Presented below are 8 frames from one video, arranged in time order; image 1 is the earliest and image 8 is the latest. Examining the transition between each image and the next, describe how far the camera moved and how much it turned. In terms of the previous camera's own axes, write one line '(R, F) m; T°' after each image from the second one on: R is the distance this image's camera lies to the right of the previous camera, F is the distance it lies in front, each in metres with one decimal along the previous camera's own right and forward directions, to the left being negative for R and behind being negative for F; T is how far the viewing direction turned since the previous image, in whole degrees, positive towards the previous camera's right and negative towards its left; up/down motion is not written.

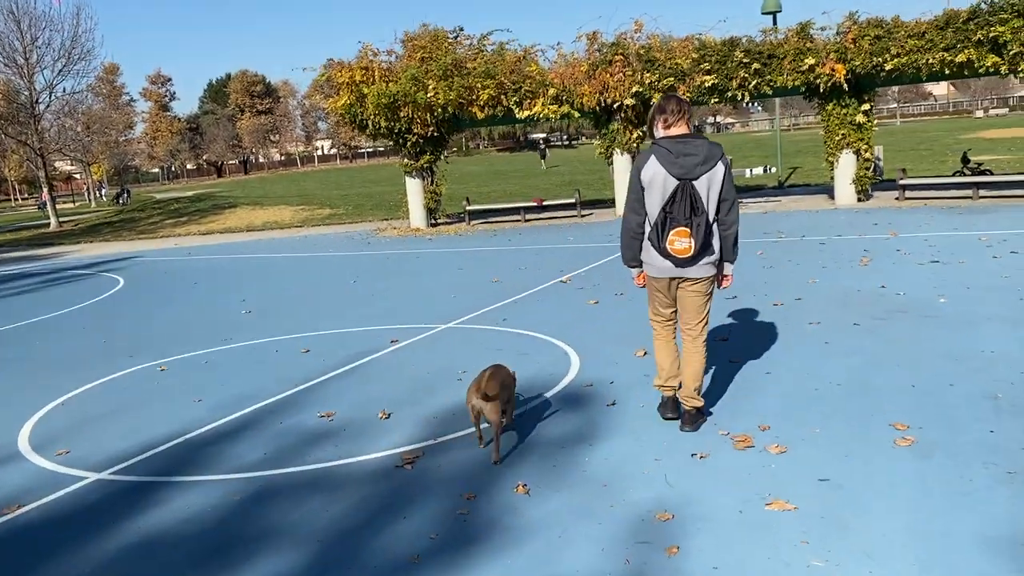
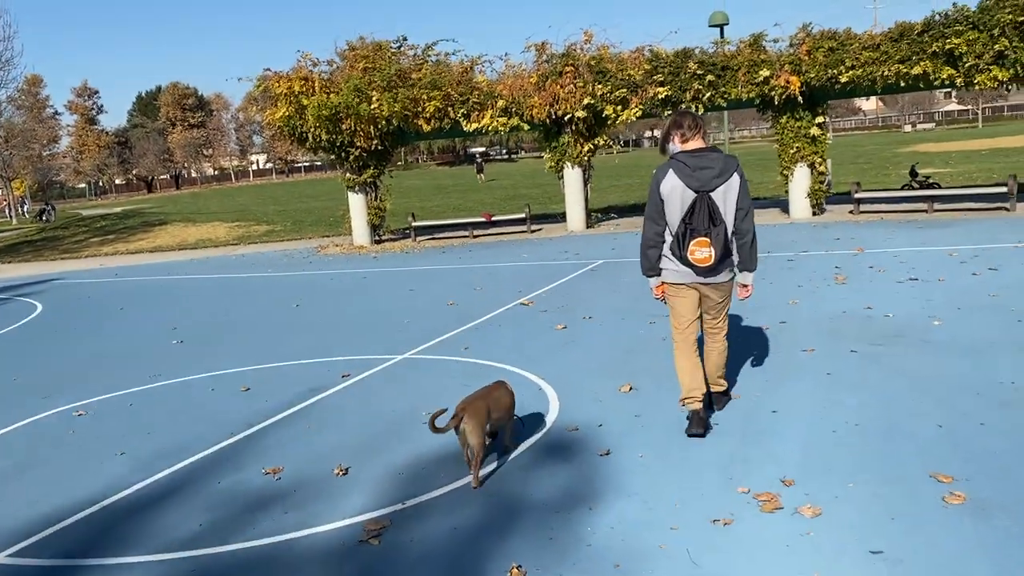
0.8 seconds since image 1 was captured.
(-0.2, +0.8) m; +4°
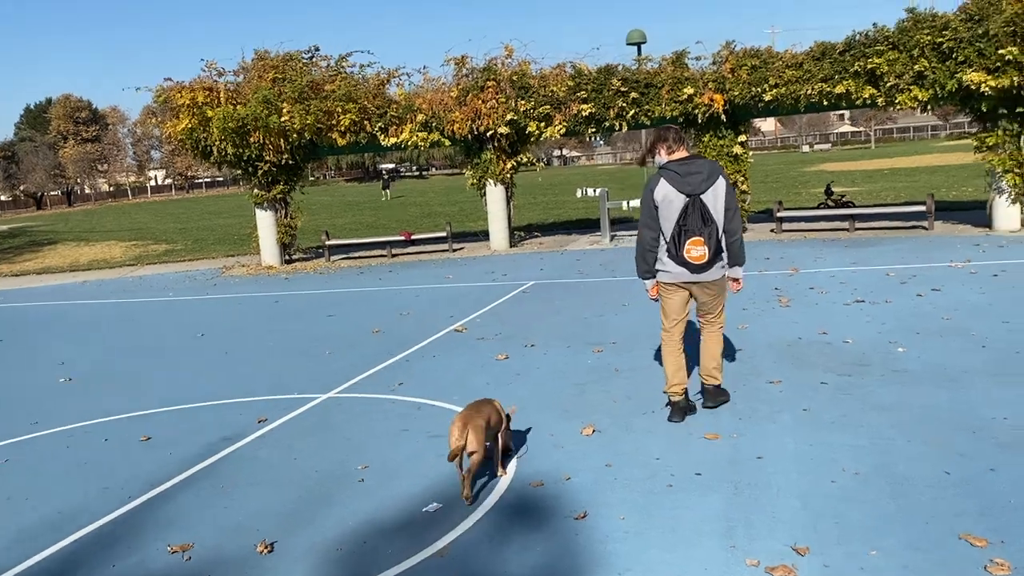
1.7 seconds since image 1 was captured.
(-0.2, +0.8) m; +6°
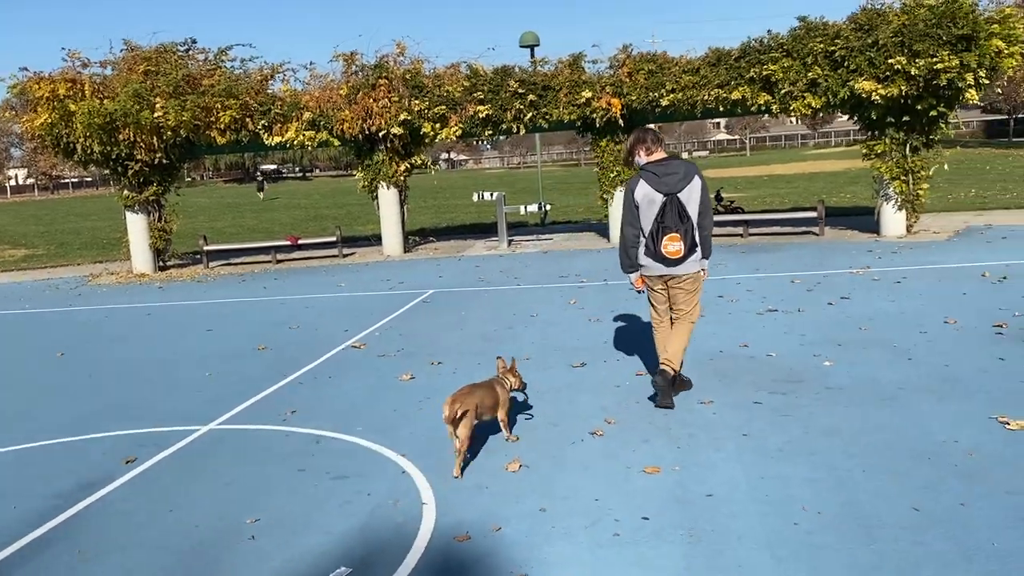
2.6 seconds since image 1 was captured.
(-0.2, +0.7) m; +7°
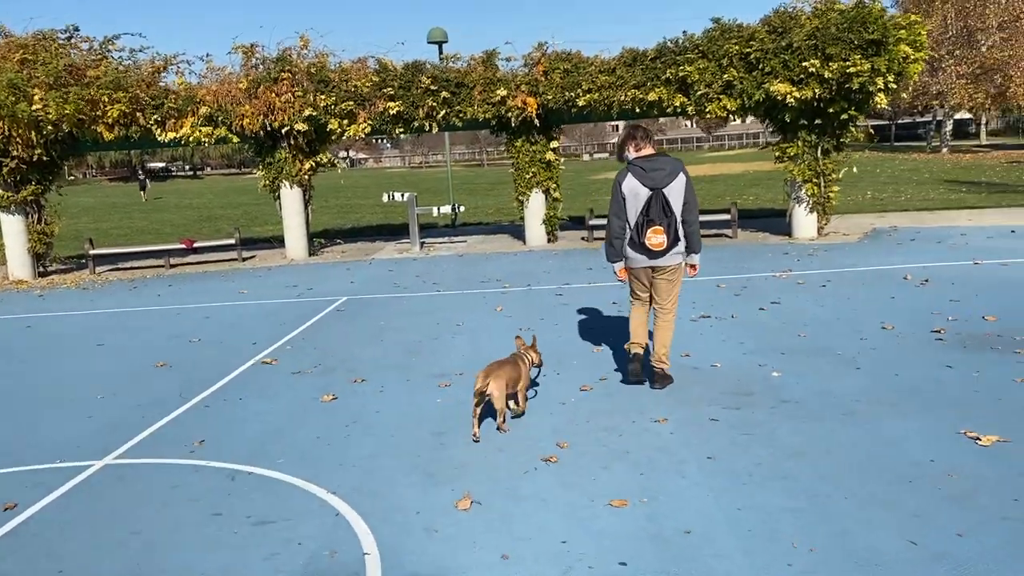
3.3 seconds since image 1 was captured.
(-0.2, +0.6) m; +6°
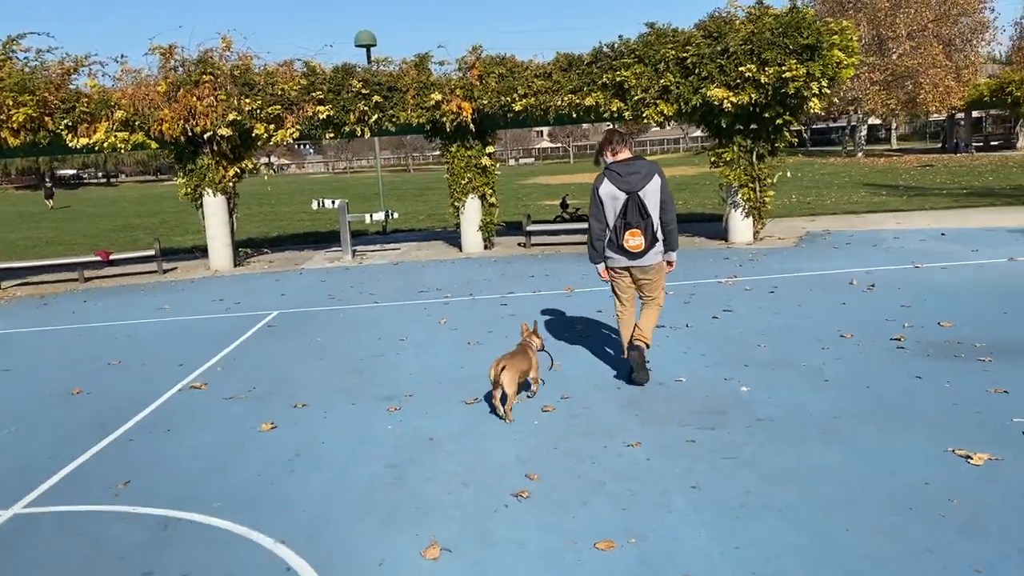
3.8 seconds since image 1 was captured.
(-0.2, +0.4) m; +5°
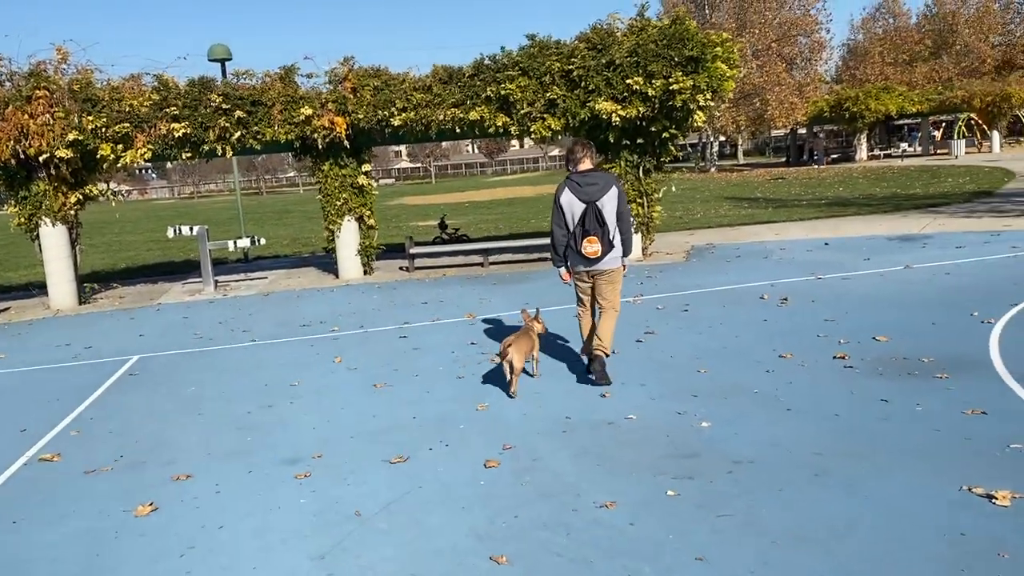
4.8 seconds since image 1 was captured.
(-0.4, +1.0) m; +9°
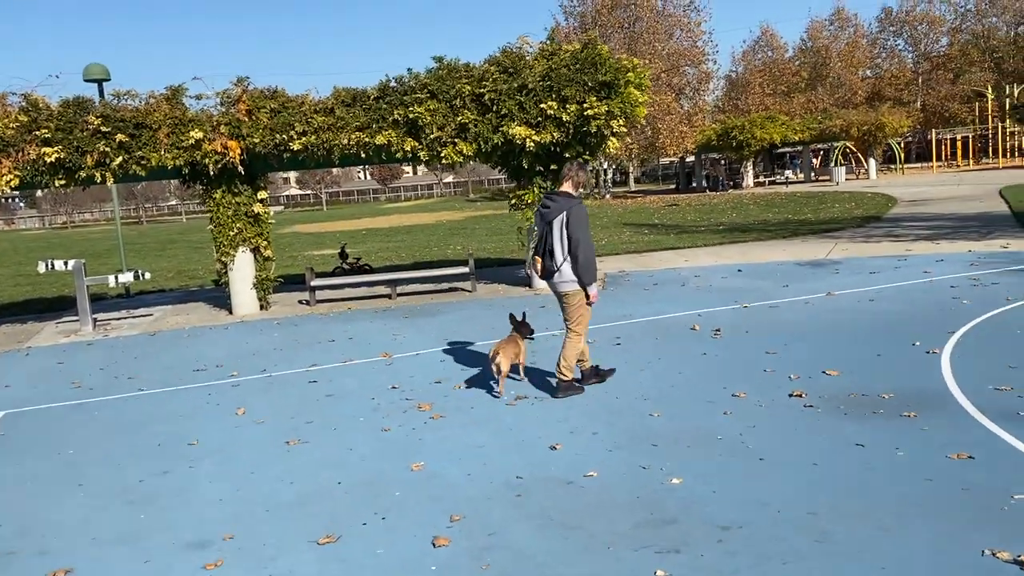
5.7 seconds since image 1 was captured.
(-0.3, +0.8) m; +7°
